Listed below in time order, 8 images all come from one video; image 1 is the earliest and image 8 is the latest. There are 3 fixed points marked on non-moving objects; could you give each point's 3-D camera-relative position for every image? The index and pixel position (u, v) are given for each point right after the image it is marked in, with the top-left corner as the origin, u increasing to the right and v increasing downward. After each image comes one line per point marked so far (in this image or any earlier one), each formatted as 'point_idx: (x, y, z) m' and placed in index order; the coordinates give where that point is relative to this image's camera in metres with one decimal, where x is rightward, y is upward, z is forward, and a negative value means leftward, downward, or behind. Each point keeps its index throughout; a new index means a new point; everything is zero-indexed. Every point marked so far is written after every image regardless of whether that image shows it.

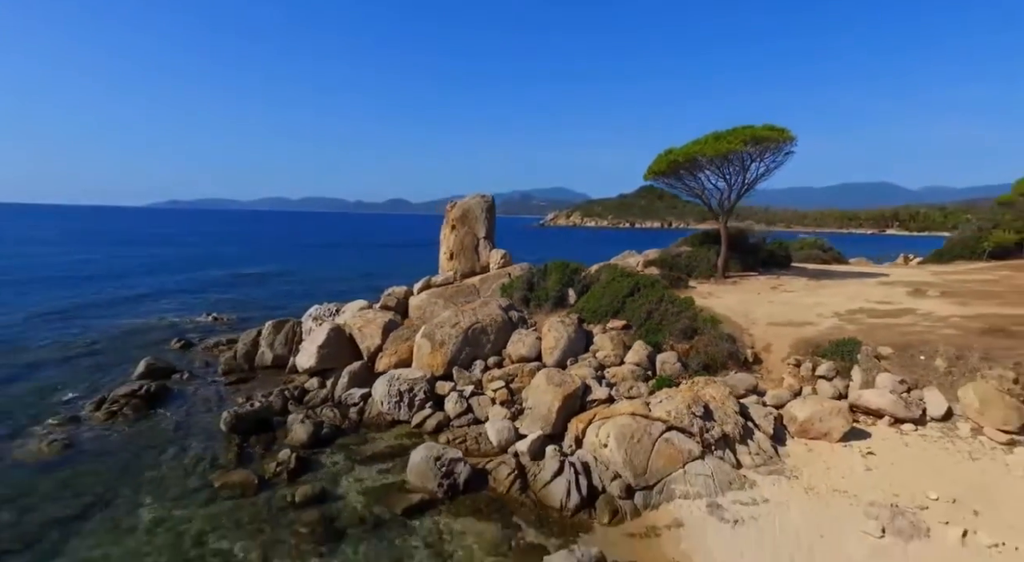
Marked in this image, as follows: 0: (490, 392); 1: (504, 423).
0: (-0.6, -3.0, +14.9) m
1: (-0.2, -3.5, +13.3) m
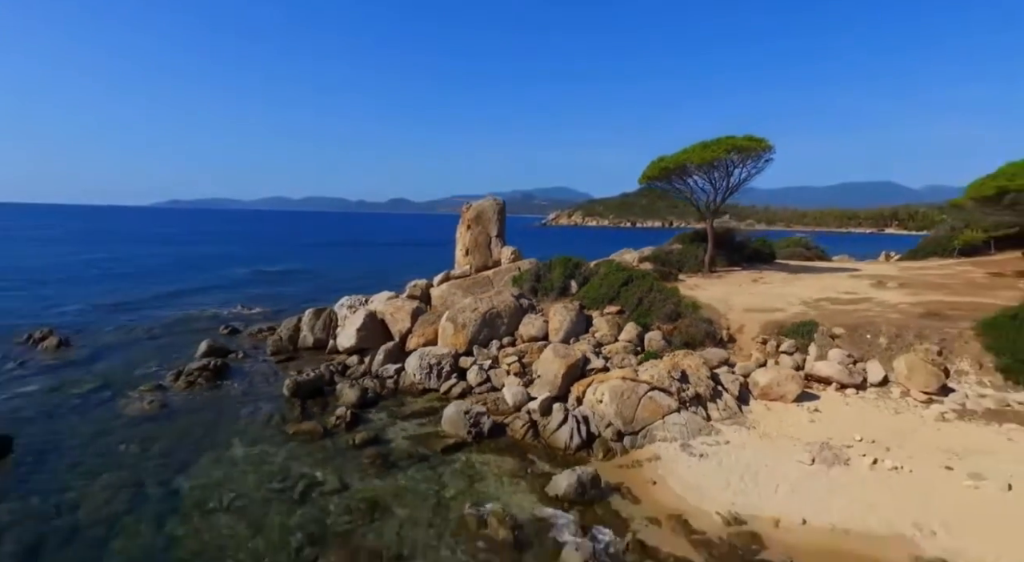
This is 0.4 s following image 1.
0: (-0.2, -2.7, +17.8) m
1: (+0.2, -3.2, +16.2) m
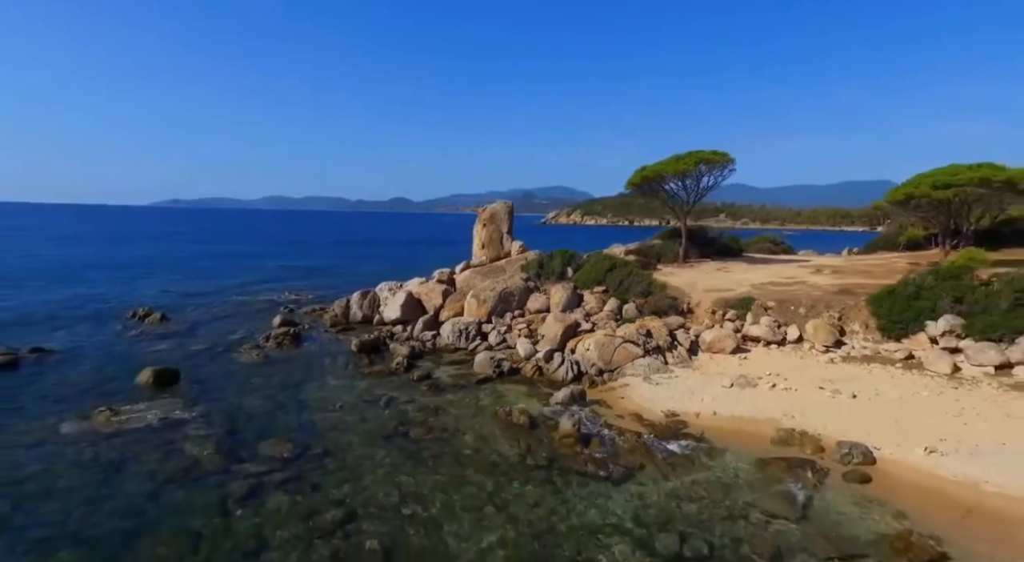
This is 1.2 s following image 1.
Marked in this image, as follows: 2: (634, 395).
0: (+0.2, -2.0, +23.6) m
1: (+0.7, -2.6, +21.9) m
2: (+4.0, -3.7, +17.8) m
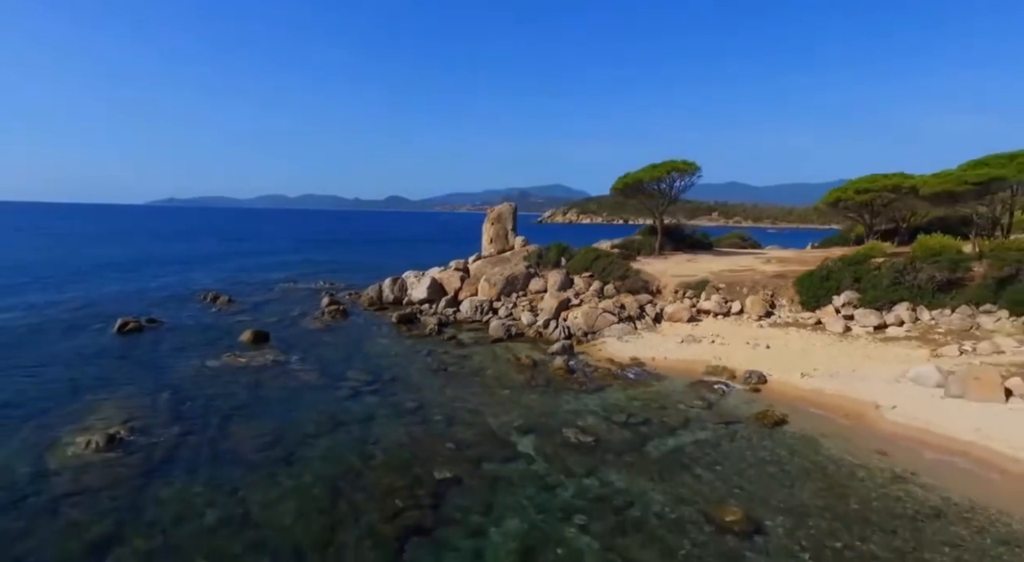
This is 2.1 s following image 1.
0: (+0.5, -1.3, +29.9) m
1: (+1.0, -1.8, +28.2) m
2: (+4.3, -2.9, +24.1) m
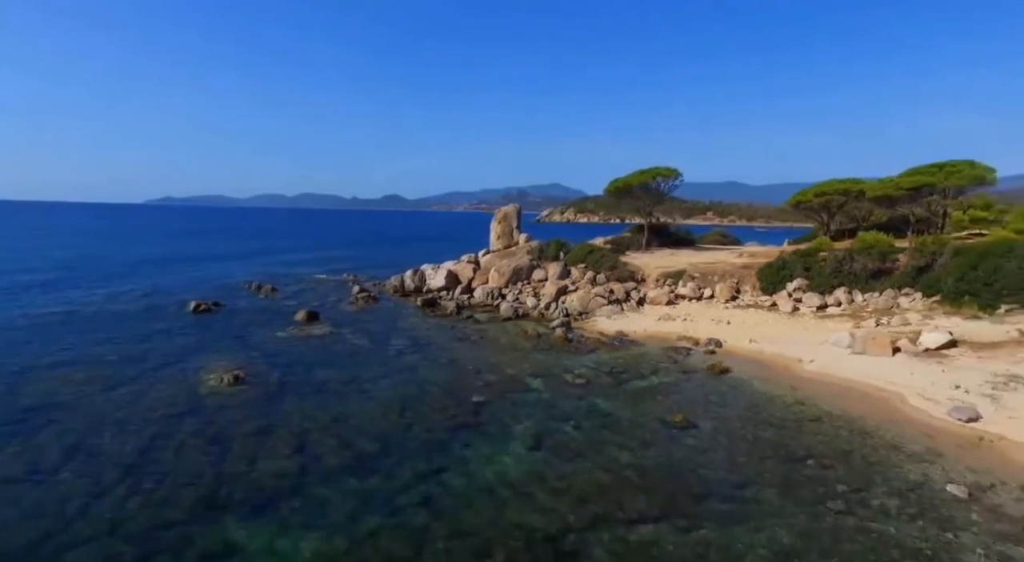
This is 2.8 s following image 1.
0: (+0.9, -0.7, +35.1) m
1: (+1.4, -1.2, +33.5) m
2: (+4.8, -2.3, +29.4) m
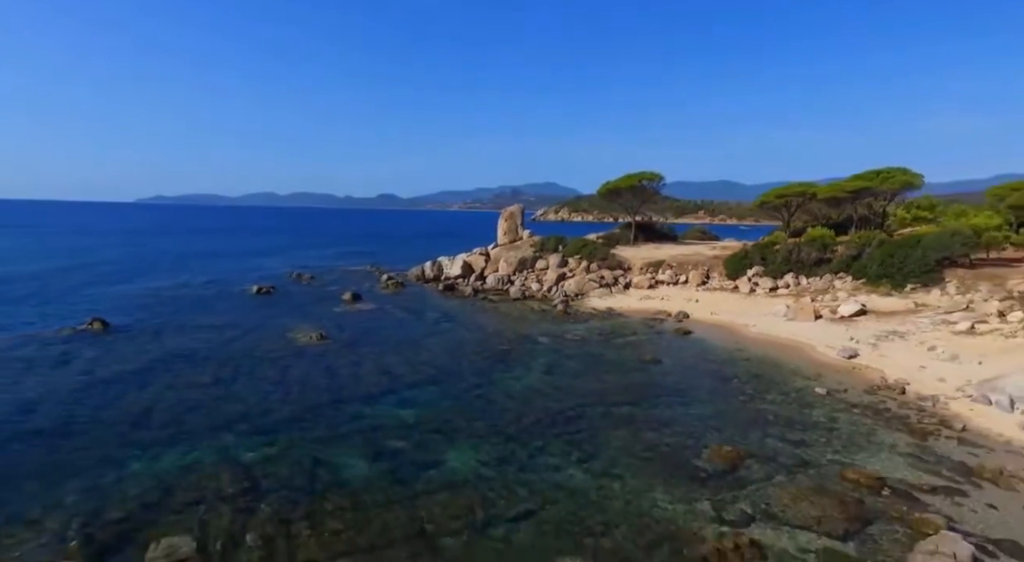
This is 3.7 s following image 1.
0: (+1.4, +0.2, +41.5) m
1: (+1.9, -0.3, +39.9) m
2: (+5.3, -1.4, +35.9) m
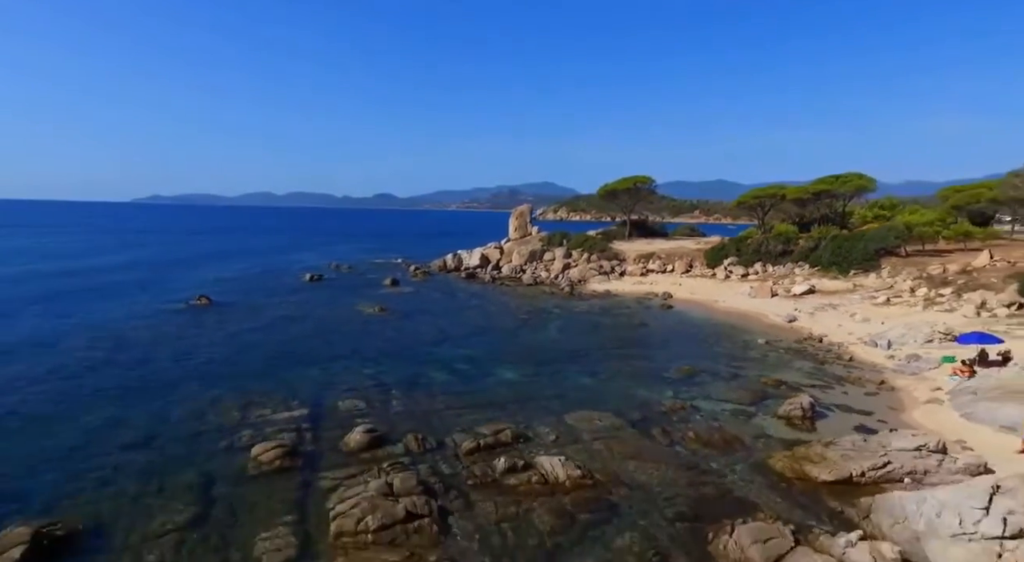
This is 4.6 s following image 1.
0: (+2.5, +1.2, +48.4) m
1: (+3.0, +0.7, +46.7) m
2: (+6.4, -0.5, +42.7) m
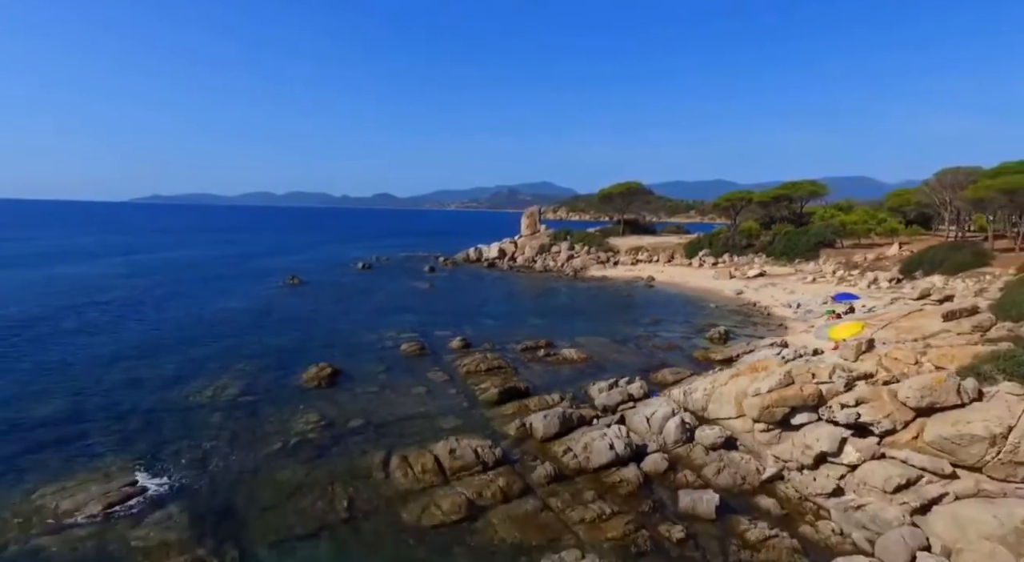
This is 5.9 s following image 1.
0: (+3.9, +2.4, +58.3) m
1: (+4.4, +1.8, +56.6) m
2: (+7.8, +0.7, +52.6) m
